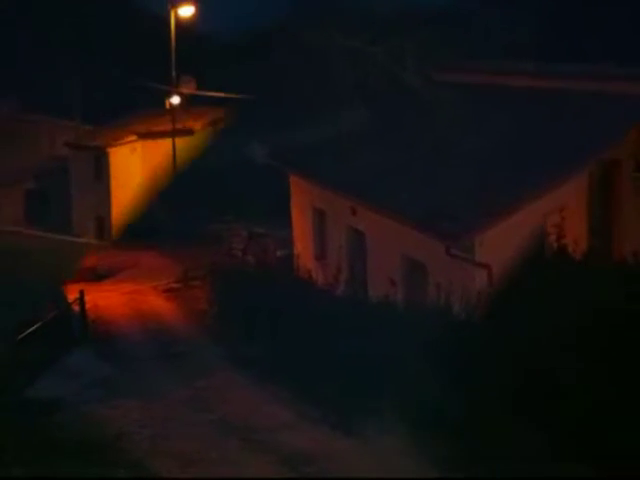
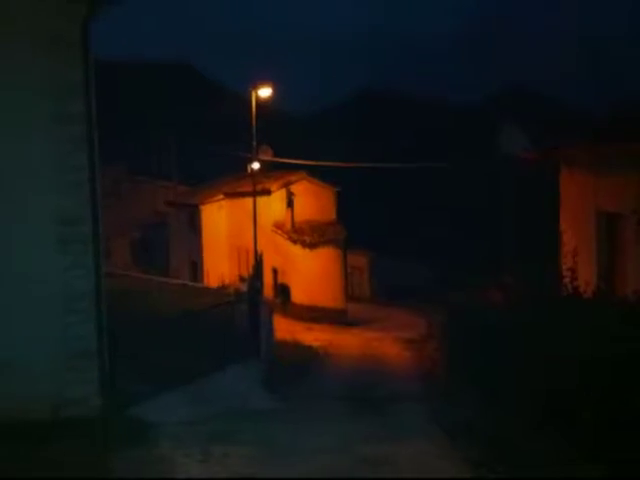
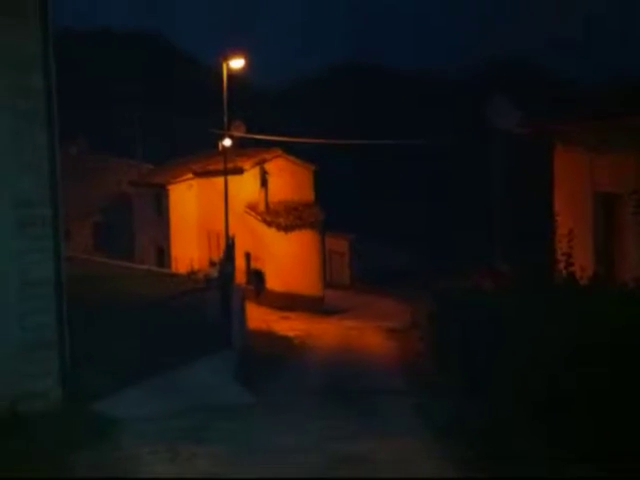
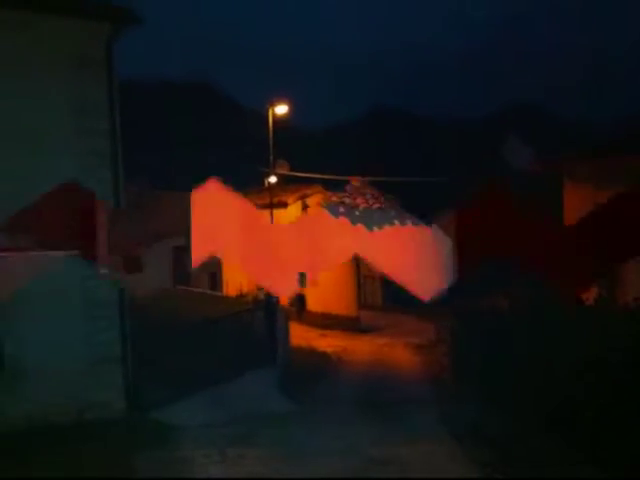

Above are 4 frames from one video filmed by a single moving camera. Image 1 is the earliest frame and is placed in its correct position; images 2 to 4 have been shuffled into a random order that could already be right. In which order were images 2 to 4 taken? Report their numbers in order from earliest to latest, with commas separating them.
3, 2, 4
